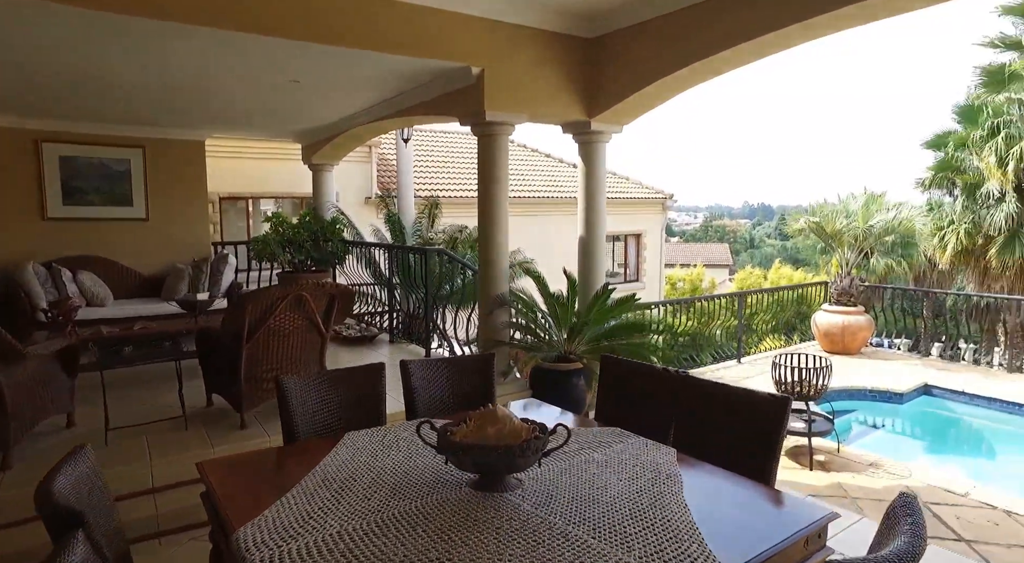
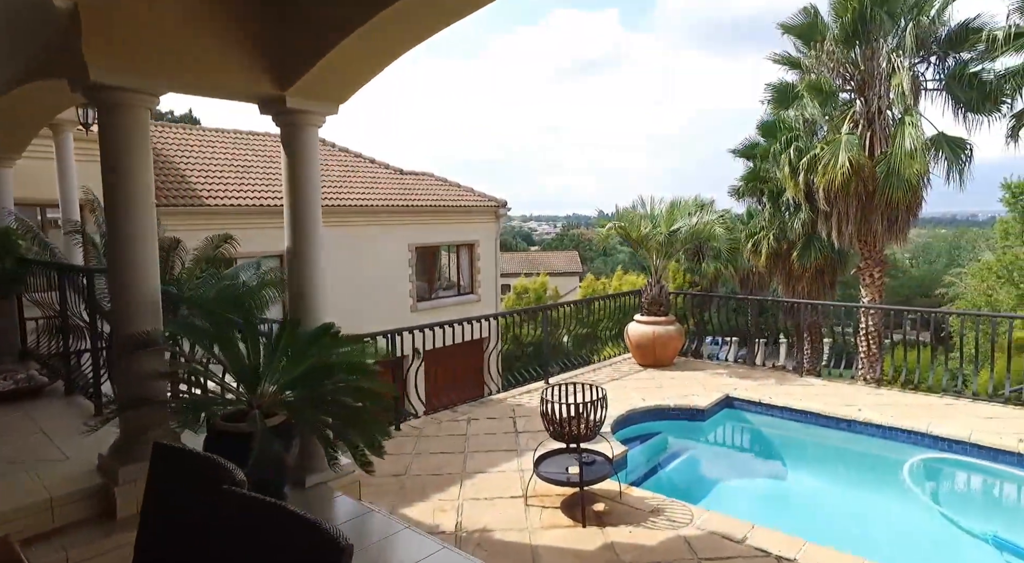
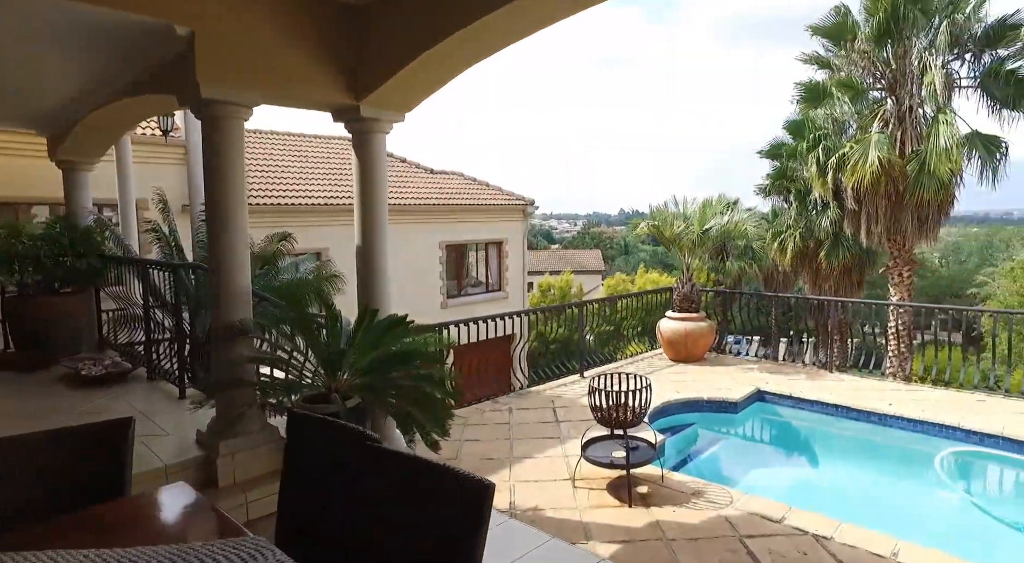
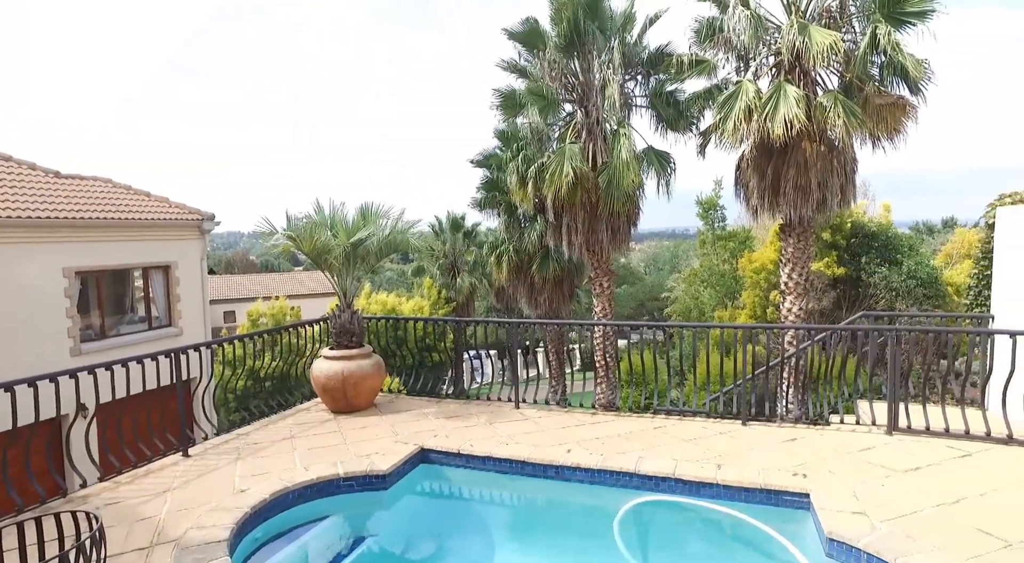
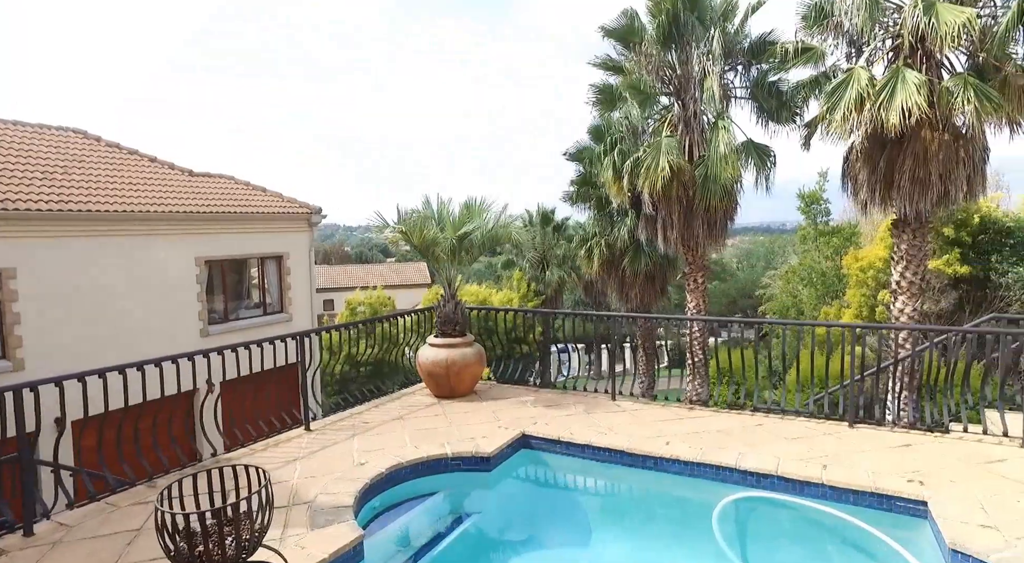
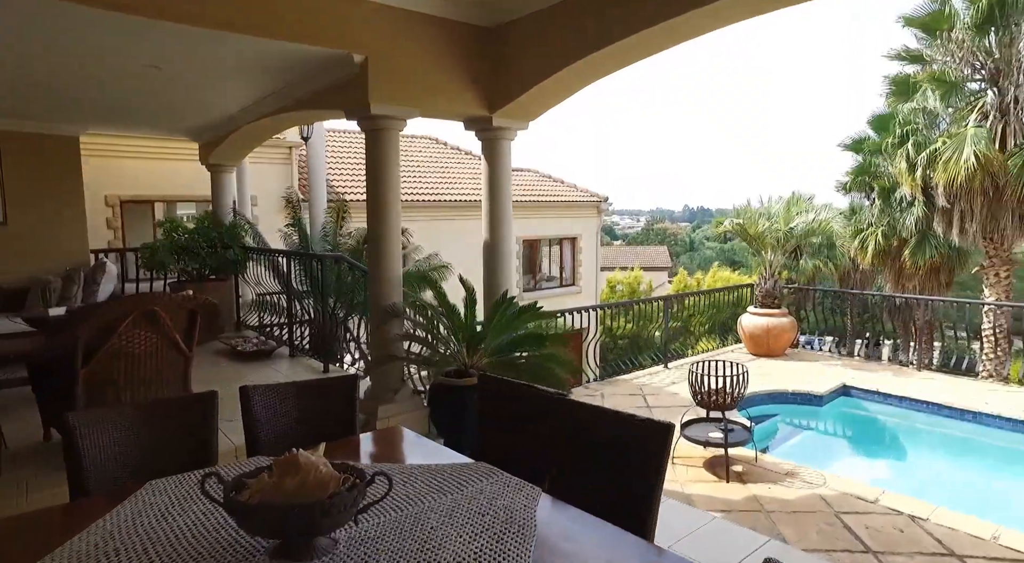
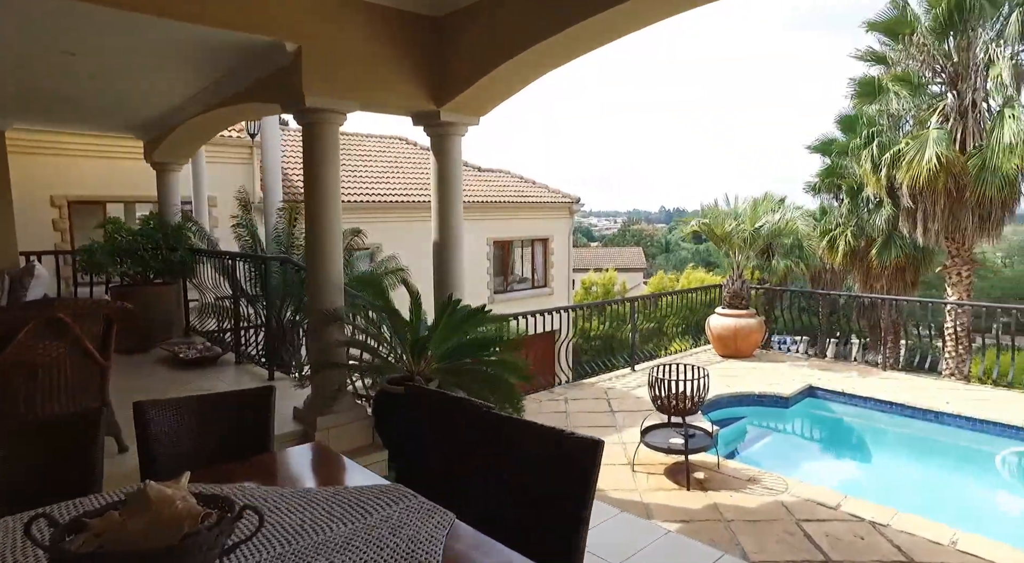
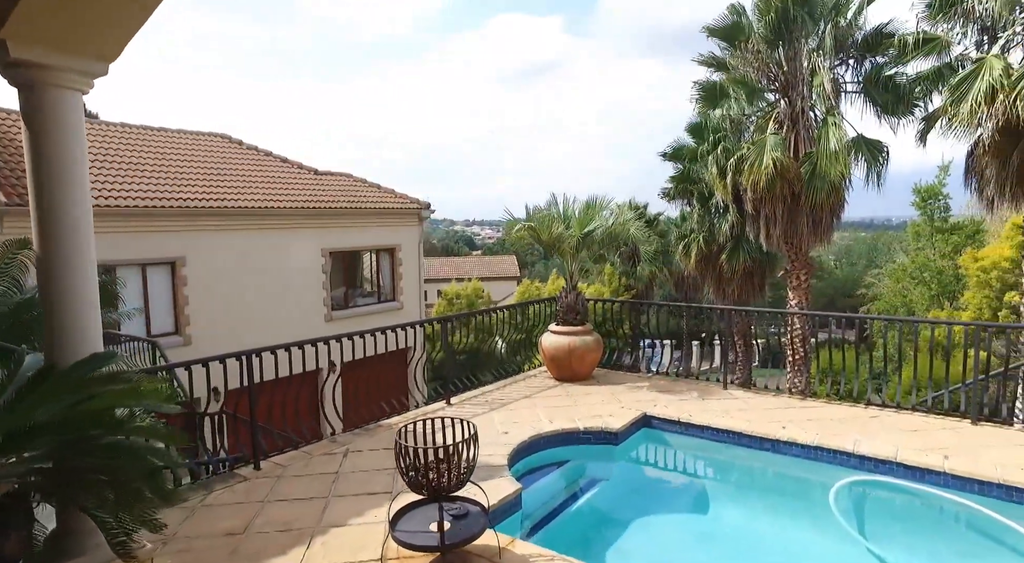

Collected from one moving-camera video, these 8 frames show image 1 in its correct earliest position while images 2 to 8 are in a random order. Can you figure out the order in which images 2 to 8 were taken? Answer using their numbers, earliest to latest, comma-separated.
6, 7, 3, 2, 8, 5, 4
